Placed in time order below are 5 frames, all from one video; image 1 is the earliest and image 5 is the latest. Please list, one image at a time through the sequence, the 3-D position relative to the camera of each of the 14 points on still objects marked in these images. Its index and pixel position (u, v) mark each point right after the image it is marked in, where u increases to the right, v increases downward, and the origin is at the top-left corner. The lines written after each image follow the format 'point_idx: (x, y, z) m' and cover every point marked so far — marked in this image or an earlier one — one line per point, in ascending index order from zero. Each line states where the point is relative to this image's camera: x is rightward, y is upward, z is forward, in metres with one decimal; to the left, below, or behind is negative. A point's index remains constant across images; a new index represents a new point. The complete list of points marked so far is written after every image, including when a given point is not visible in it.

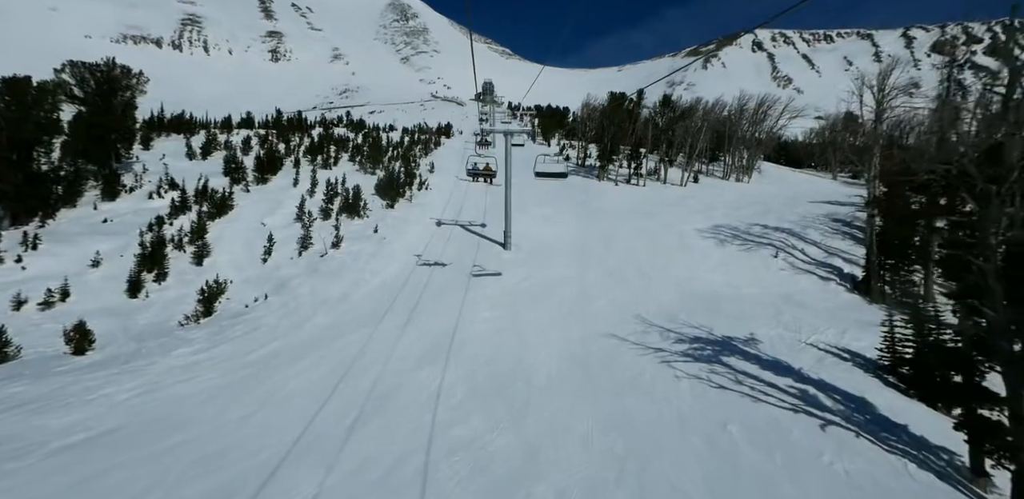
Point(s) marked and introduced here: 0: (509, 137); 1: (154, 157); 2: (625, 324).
0: (0.0, +3.1, +13.5) m
1: (-12.4, +3.2, +16.6) m
2: (+1.8, -1.3, +7.7) m
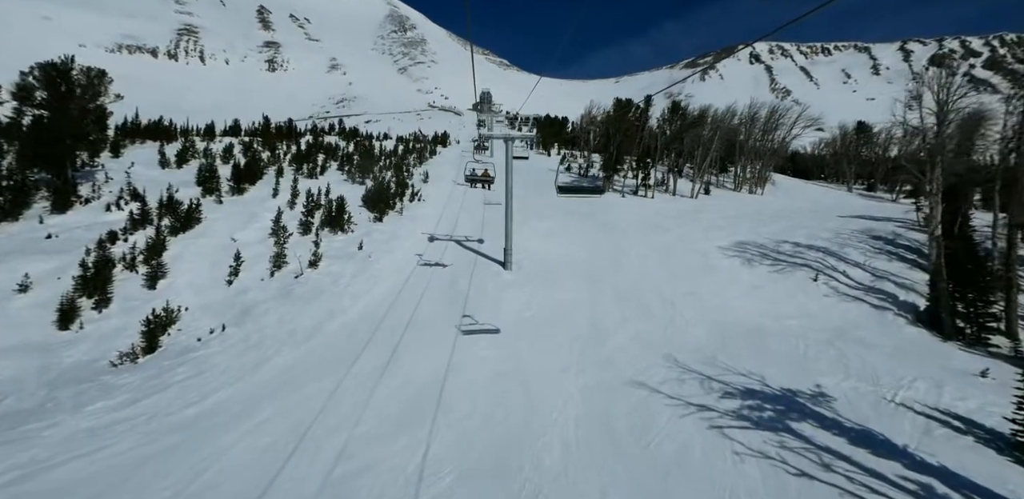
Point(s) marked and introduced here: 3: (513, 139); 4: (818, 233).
0: (0.0, +2.6, +12.1) m
1: (-12.4, +2.6, +15.2) m
2: (+1.9, -1.6, +6.3) m
3: (+0.1, +3.0, +12.9) m
4: (+7.9, +0.4, +12.4) m
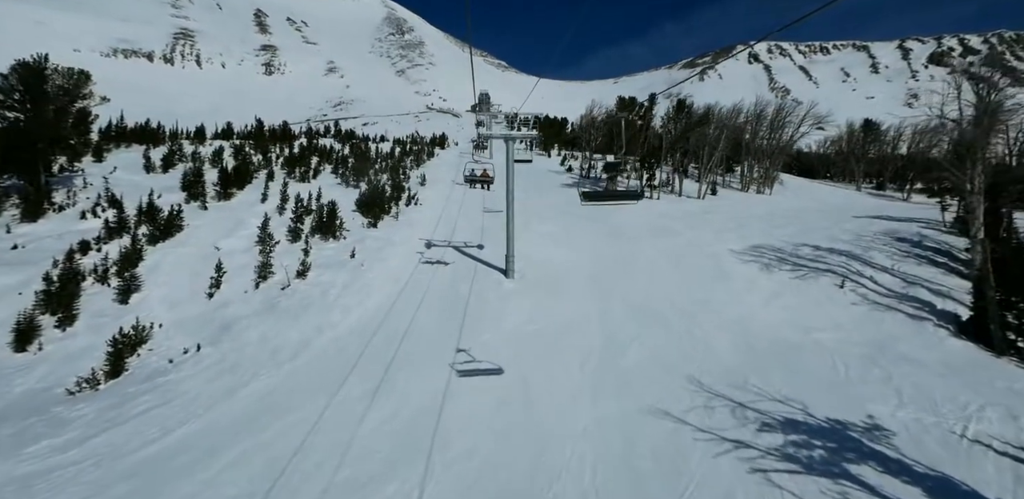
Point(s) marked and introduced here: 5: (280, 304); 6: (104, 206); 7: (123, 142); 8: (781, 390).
0: (0.0, +2.5, +11.5) m
1: (-12.4, +2.4, +14.5) m
2: (+1.9, -1.7, +5.6) m
3: (+0.1, +2.8, +12.2) m
4: (+7.9, +0.3, +11.7) m
5: (-4.3, -1.0, +8.9) m
6: (-9.8, +1.1, +11.5) m
7: (-14.5, +4.0, +17.9) m
8: (+3.1, -1.6, +5.5) m
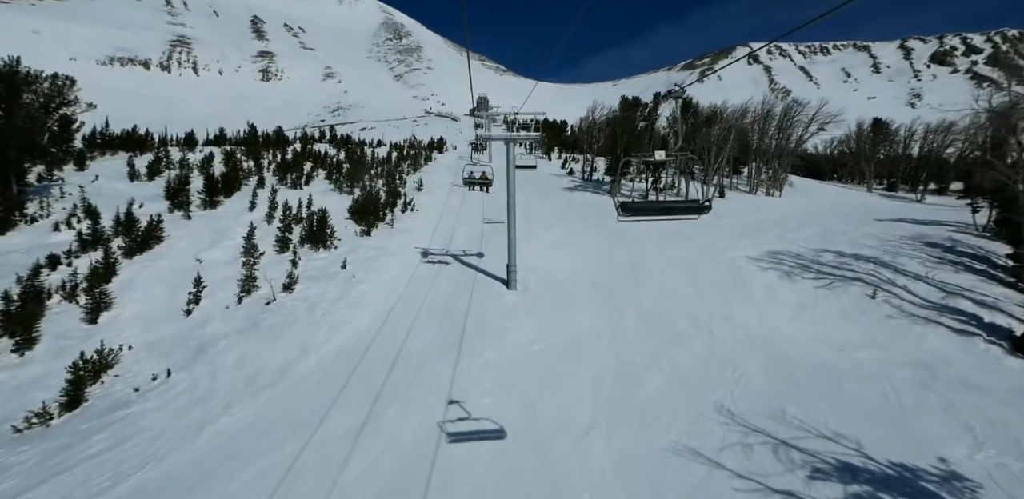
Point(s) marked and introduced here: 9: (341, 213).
0: (0.0, +2.3, +10.8) m
1: (-12.4, +2.0, +13.9) m
2: (+2.0, -1.9, +4.9) m
3: (+0.1, +2.6, +11.5) m
4: (+8.0, +0.2, +11.0) m
5: (-4.3, -1.2, +8.2) m
6: (-9.8, +0.8, +10.8) m
7: (-14.5, +3.6, +17.3) m
8: (+3.1, -1.7, +4.8) m
9: (-4.8, +1.0, +13.5) m
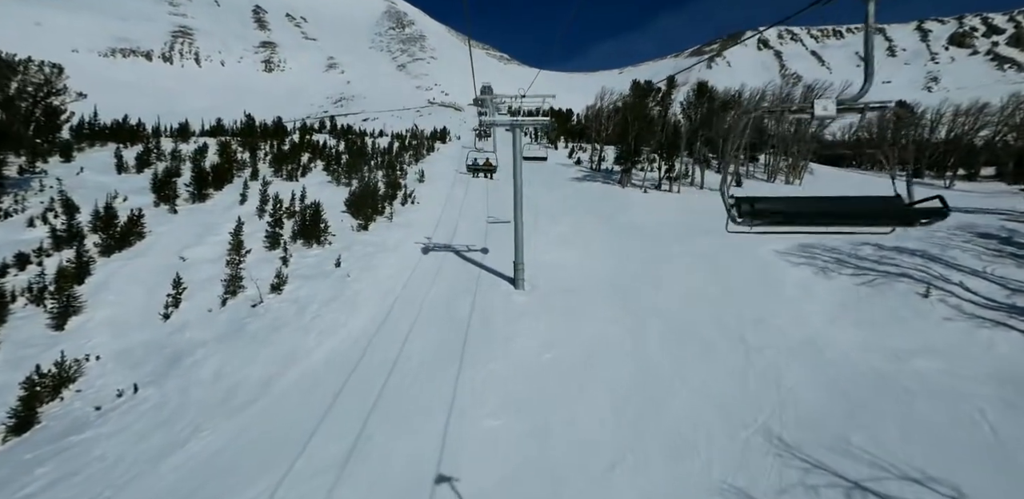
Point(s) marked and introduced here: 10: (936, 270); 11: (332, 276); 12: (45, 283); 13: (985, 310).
0: (+0.1, +2.4, +9.9) m
1: (-12.2, +2.1, +13.2) m
2: (+2.1, -1.8, +4.1) m
3: (+0.2, +2.7, +10.6) m
4: (+8.1, +0.4, +10.1) m
5: (-4.1, -1.2, +7.5) m
6: (-9.6, +0.8, +10.1) m
7: (-14.3, +3.8, +16.5) m
8: (+3.2, -1.7, +4.0) m
9: (-4.6, +1.1, +12.7) m
10: (+7.0, -0.3, +8.0) m
11: (-3.5, -0.5, +9.2) m
12: (-7.4, -0.5, +7.6) m
13: (+6.6, -0.9, +6.7) m
